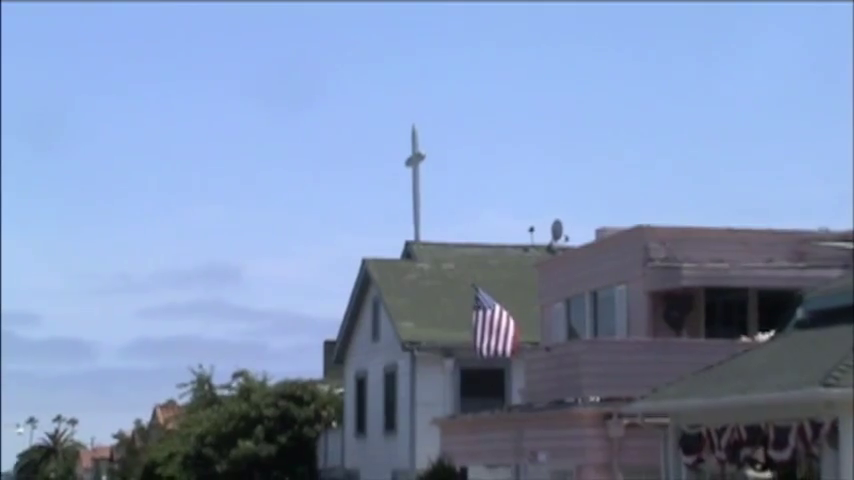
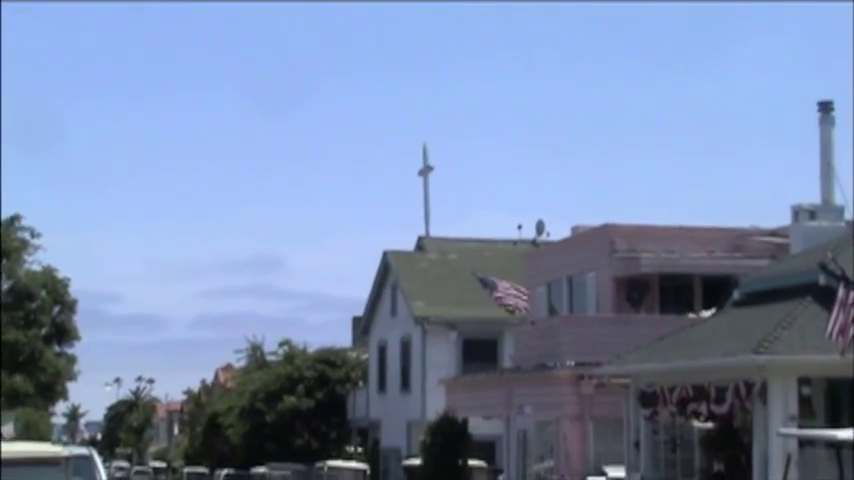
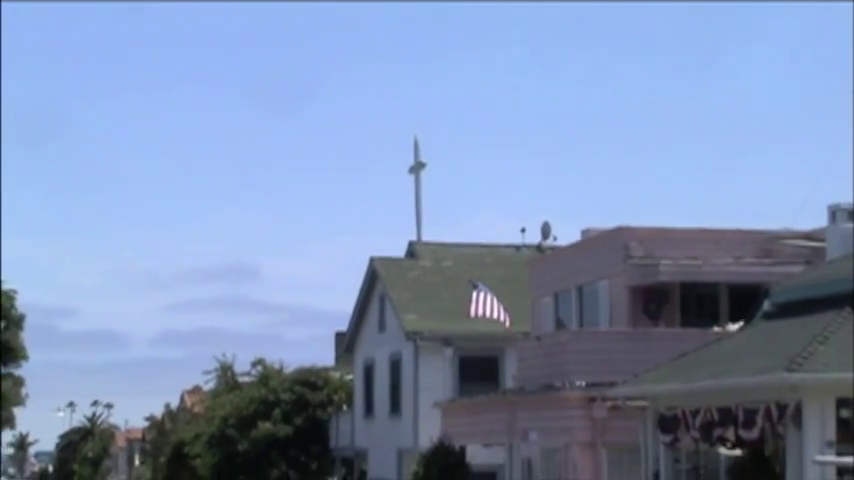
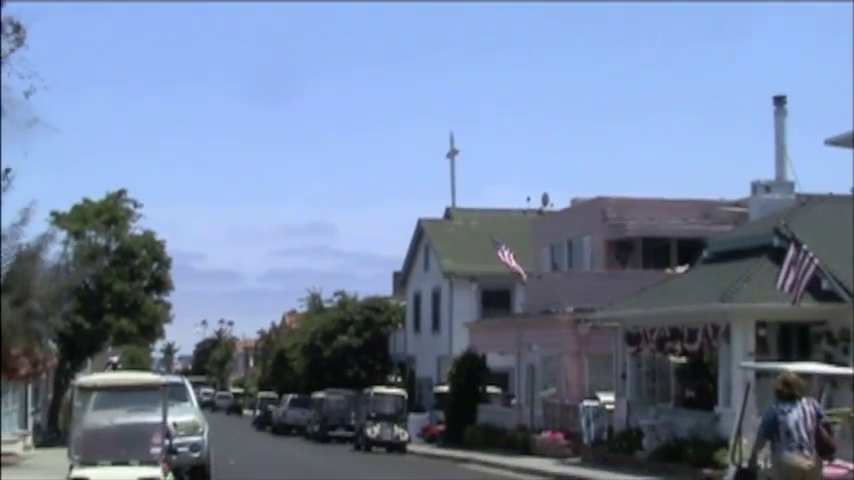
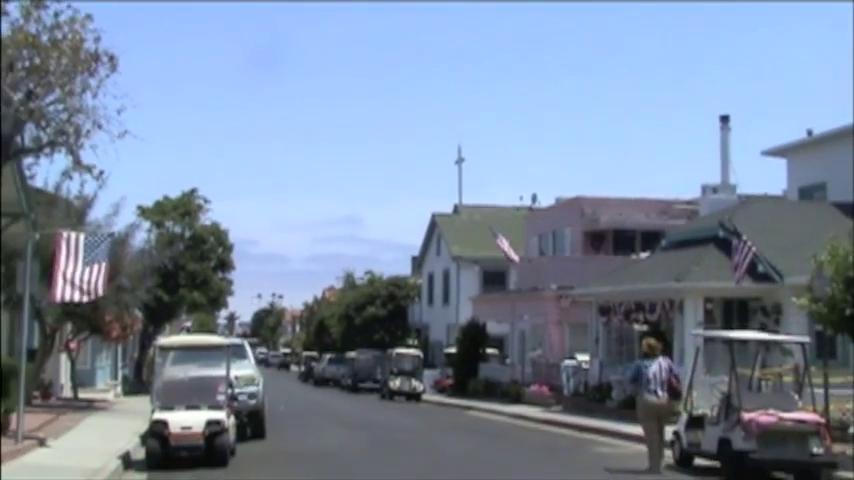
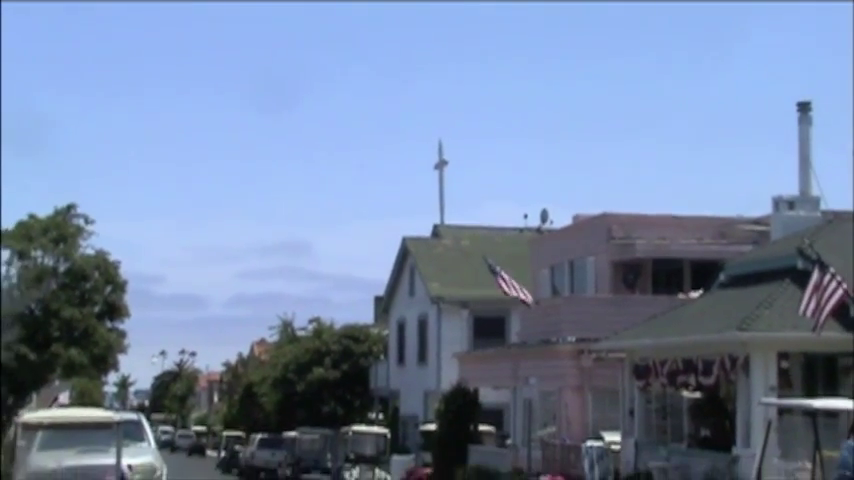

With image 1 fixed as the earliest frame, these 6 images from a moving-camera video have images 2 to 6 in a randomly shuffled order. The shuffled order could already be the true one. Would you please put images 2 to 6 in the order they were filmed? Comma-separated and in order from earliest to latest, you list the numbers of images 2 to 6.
3, 2, 6, 4, 5
